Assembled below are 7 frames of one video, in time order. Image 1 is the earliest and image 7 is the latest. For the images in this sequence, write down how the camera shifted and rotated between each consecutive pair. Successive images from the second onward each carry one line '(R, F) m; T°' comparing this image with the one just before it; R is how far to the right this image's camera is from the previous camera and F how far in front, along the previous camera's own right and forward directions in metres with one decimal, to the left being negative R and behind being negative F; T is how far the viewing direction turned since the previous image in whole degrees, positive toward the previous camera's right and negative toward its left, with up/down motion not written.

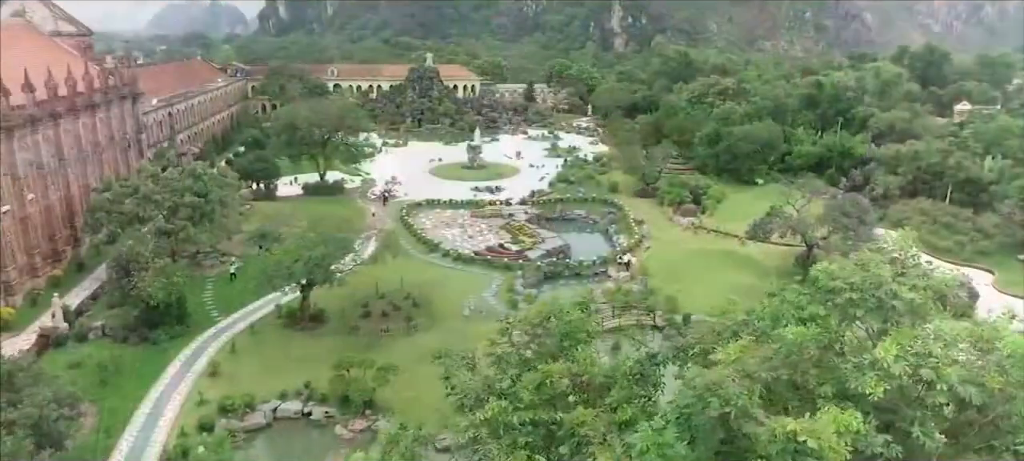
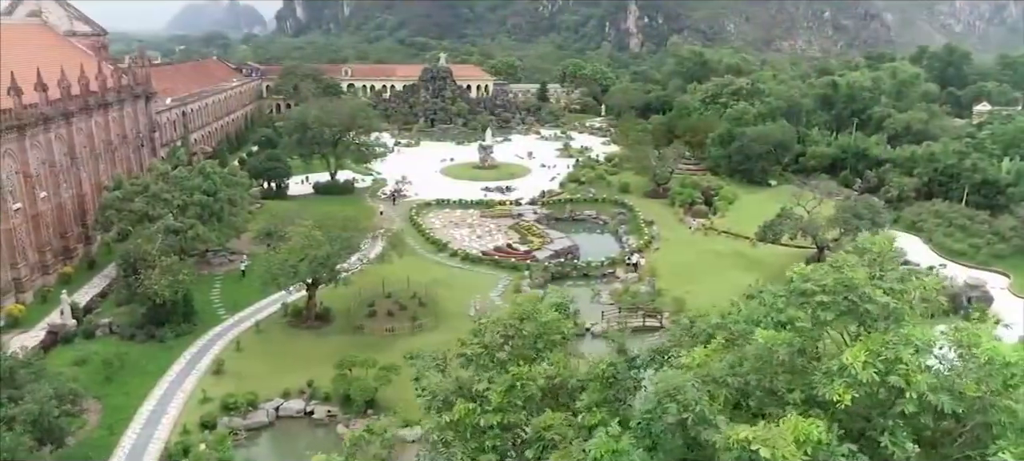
(+0.5, +0.2) m; -1°
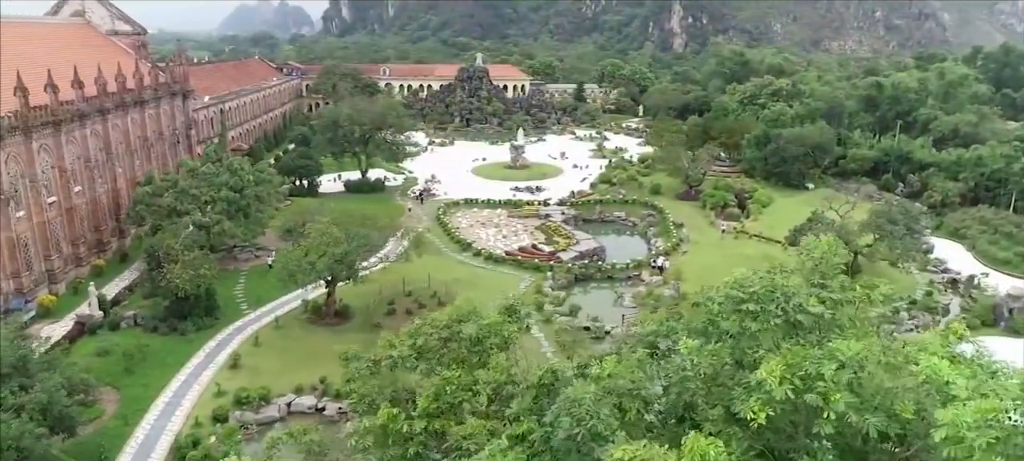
(+1.1, +0.4) m; -3°
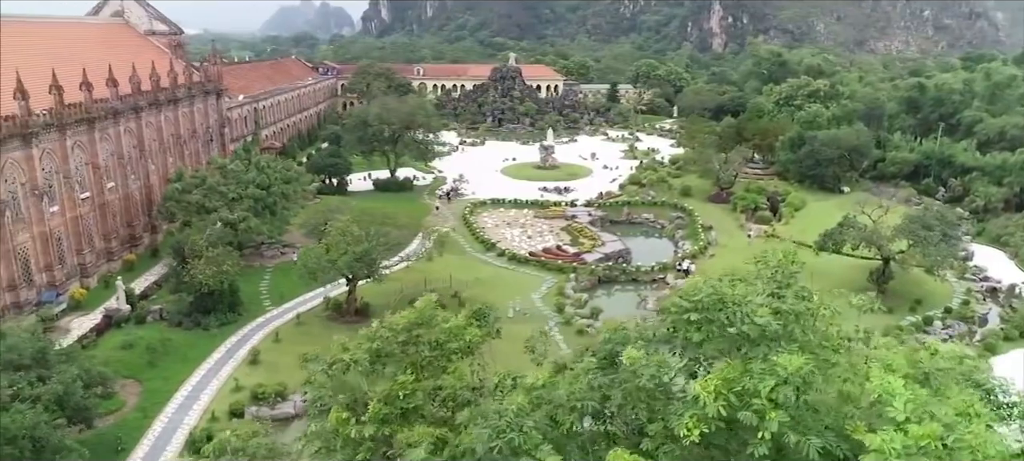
(+0.8, +0.3) m; -3°
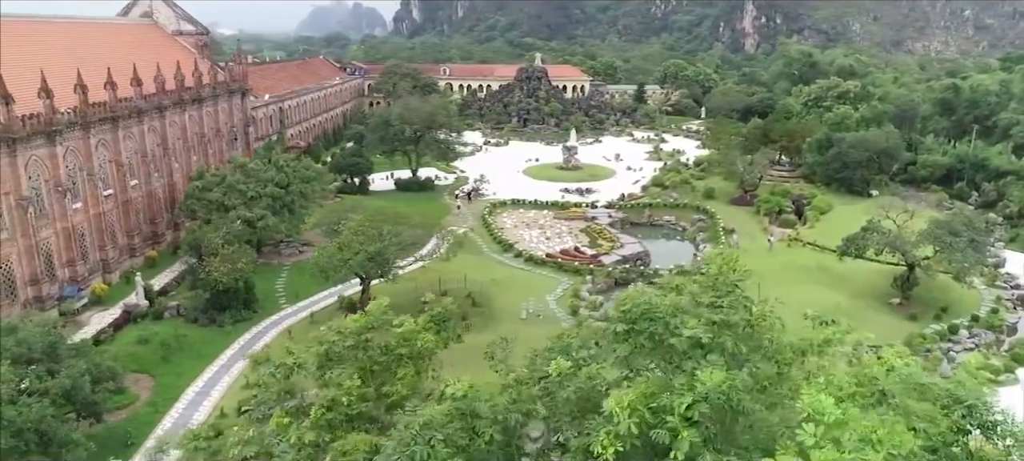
(+0.8, +0.2) m; -2°
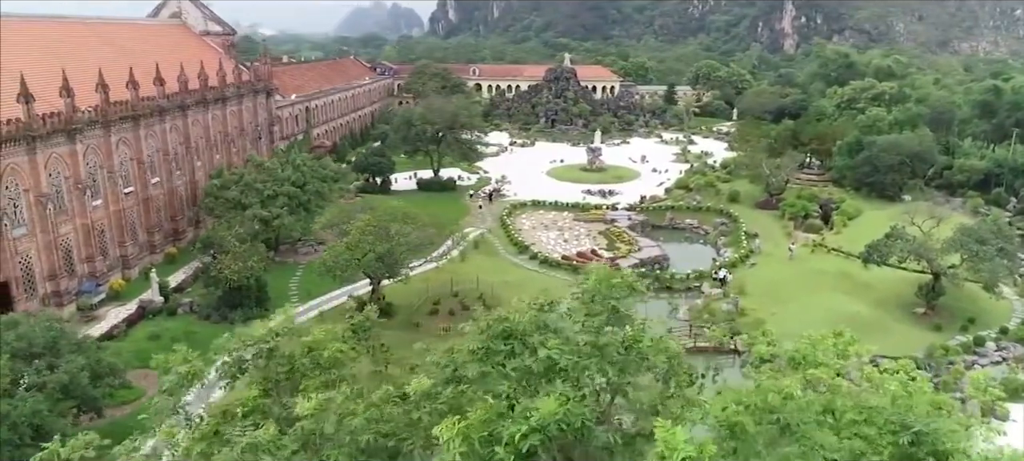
(+1.2, +0.4) m; -3°
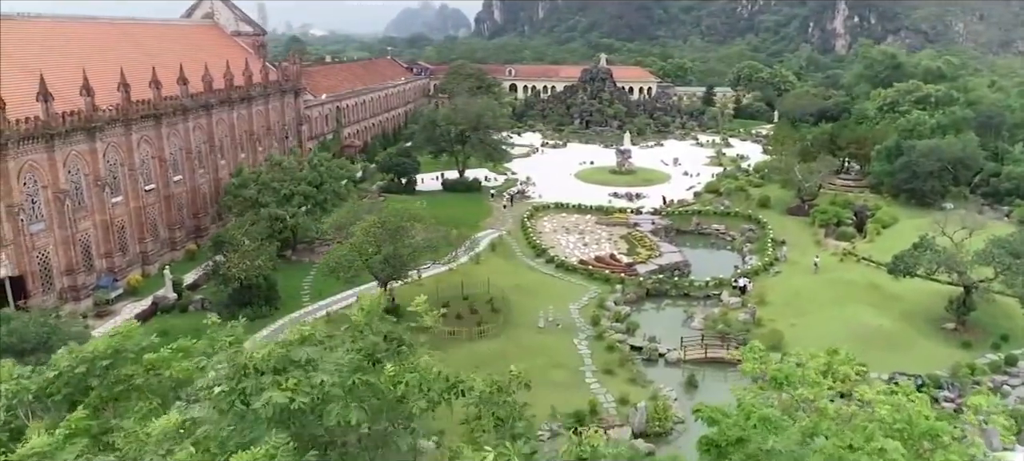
(+1.7, +0.6) m; -4°
